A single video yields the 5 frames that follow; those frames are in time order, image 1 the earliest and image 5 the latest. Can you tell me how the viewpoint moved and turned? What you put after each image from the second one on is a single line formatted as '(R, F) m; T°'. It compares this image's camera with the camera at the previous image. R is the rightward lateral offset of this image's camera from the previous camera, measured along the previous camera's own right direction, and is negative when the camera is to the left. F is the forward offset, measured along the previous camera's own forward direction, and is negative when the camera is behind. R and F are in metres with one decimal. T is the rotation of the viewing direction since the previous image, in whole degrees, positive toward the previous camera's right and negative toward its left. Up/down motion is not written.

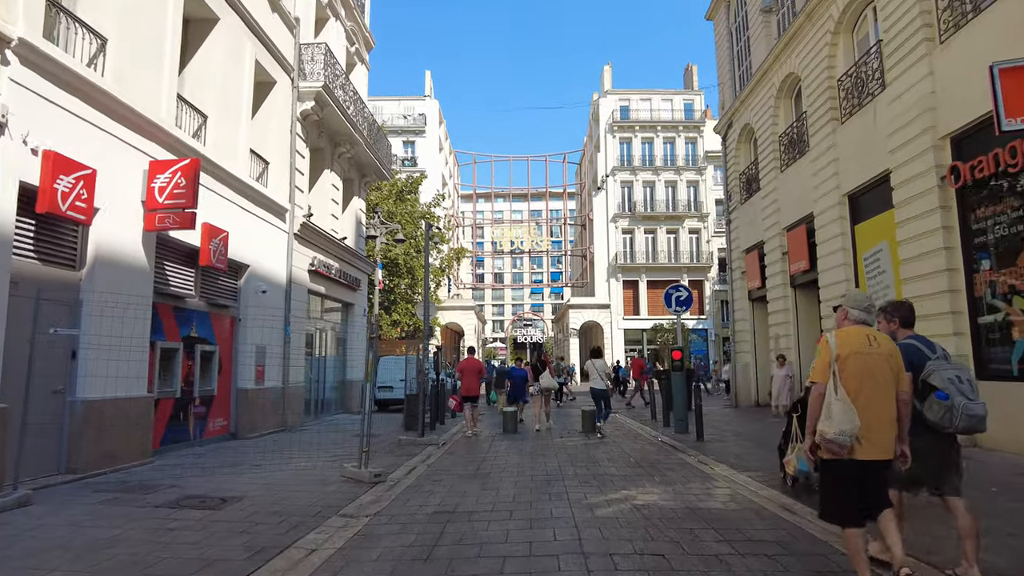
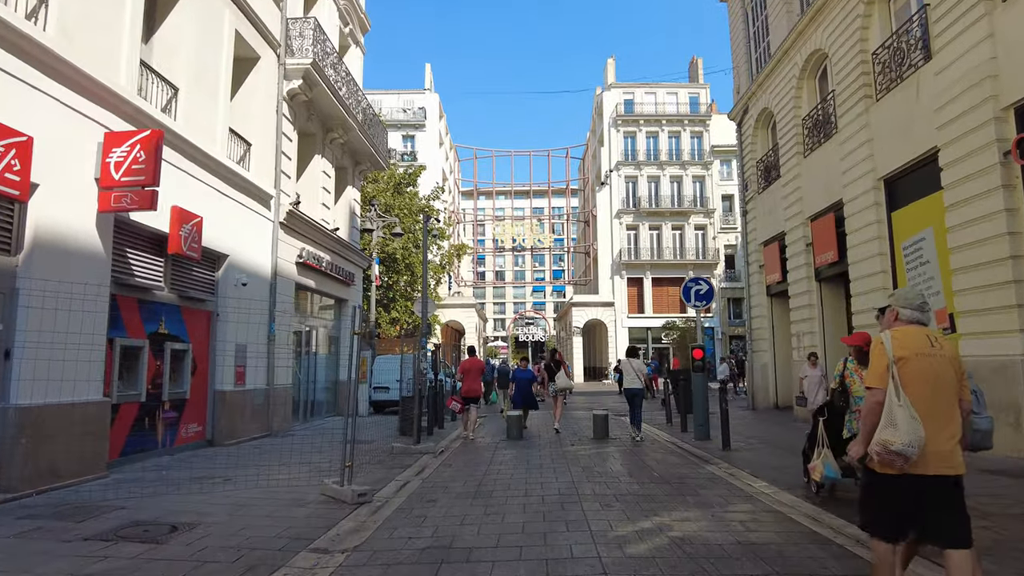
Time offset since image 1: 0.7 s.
(-0.1, +1.2) m; 0°
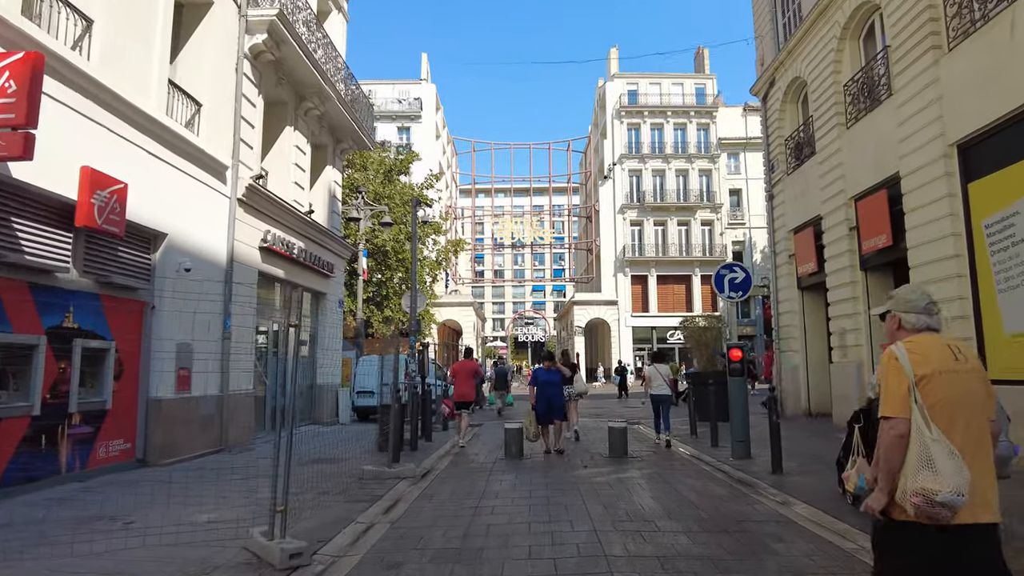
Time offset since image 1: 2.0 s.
(0.0, +2.1) m; 0°
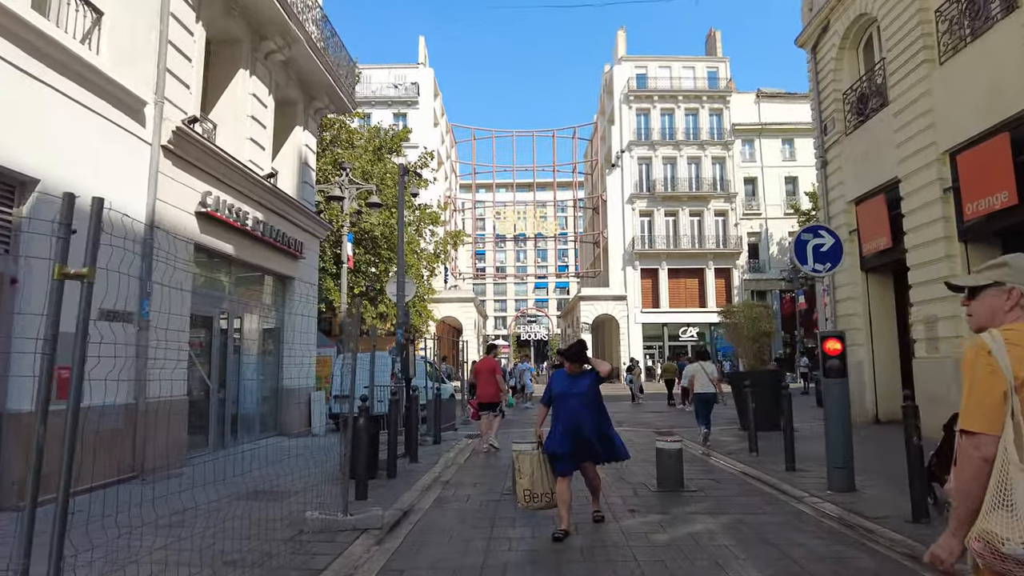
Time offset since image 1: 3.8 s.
(-0.1, +2.8) m; 0°
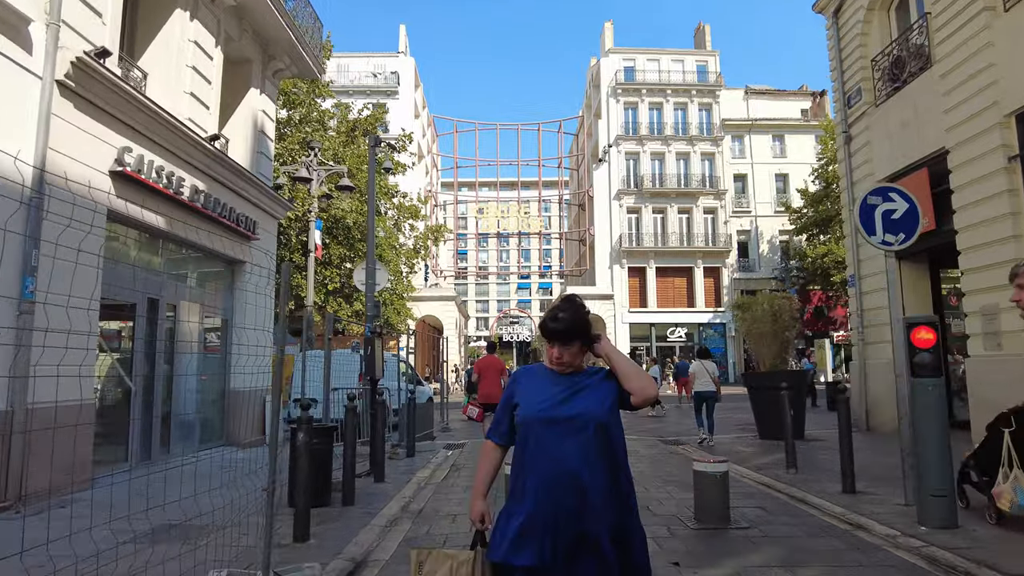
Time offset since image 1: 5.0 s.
(-0.1, +1.8) m; +2°
